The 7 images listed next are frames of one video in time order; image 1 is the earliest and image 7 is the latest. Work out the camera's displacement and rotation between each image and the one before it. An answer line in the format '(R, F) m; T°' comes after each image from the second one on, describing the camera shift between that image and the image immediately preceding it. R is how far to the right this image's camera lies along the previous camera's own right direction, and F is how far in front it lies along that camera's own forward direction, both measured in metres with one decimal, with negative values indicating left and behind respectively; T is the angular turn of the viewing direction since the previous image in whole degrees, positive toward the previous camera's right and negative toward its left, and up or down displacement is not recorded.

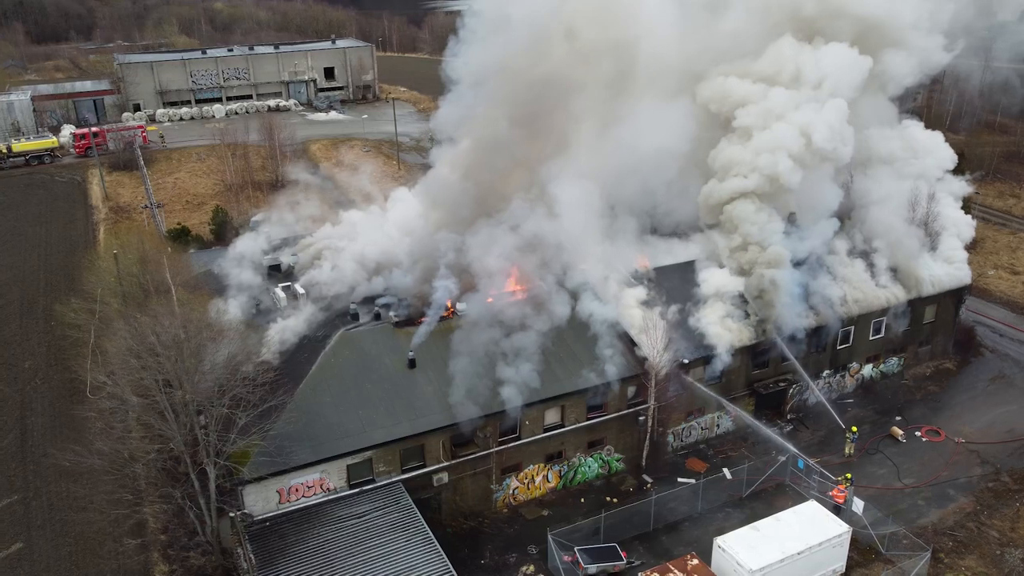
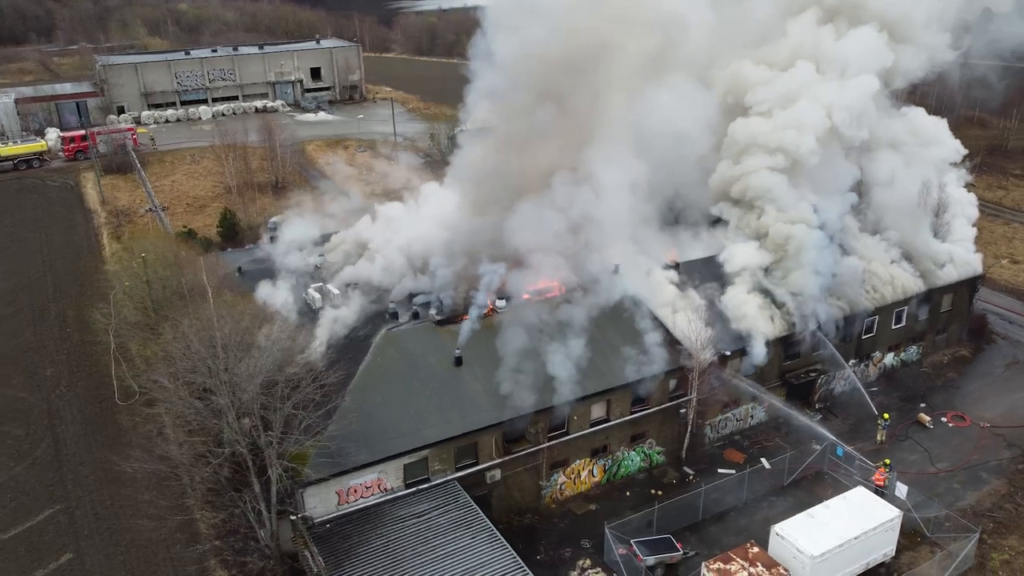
(-1.7, 0.0) m; +3°
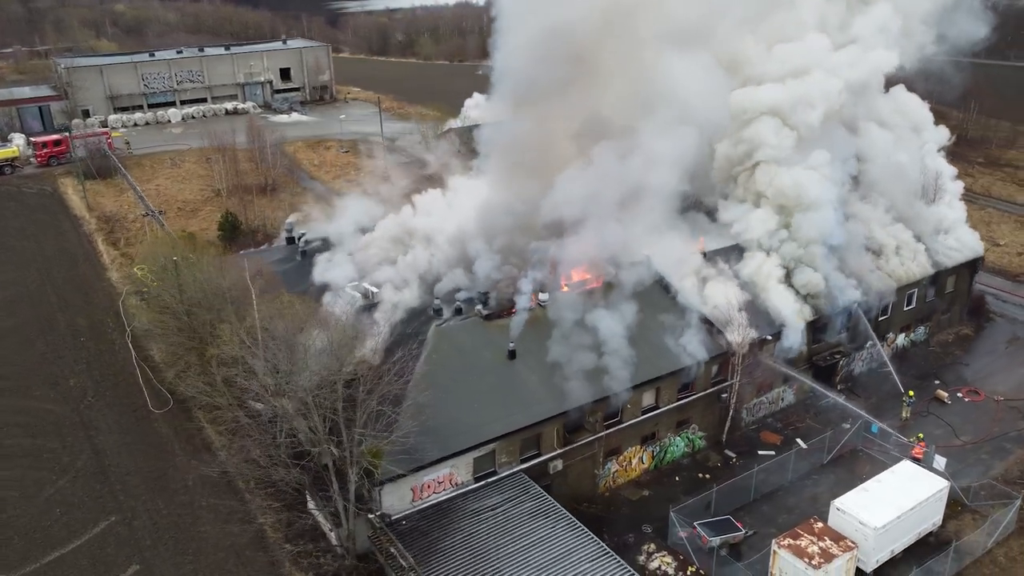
(-2.4, -0.1) m; +4°
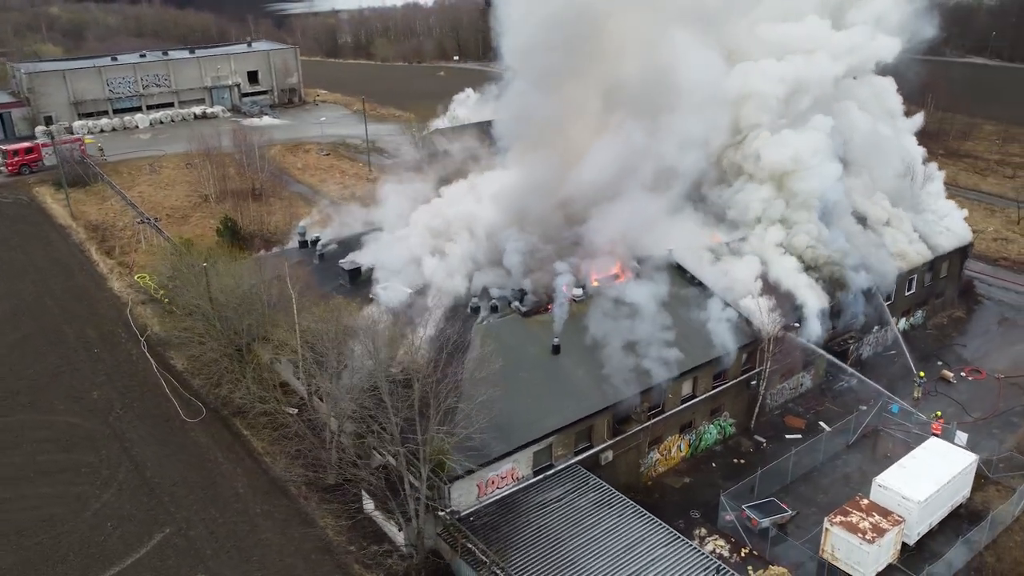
(-2.2, -0.1) m; +4°
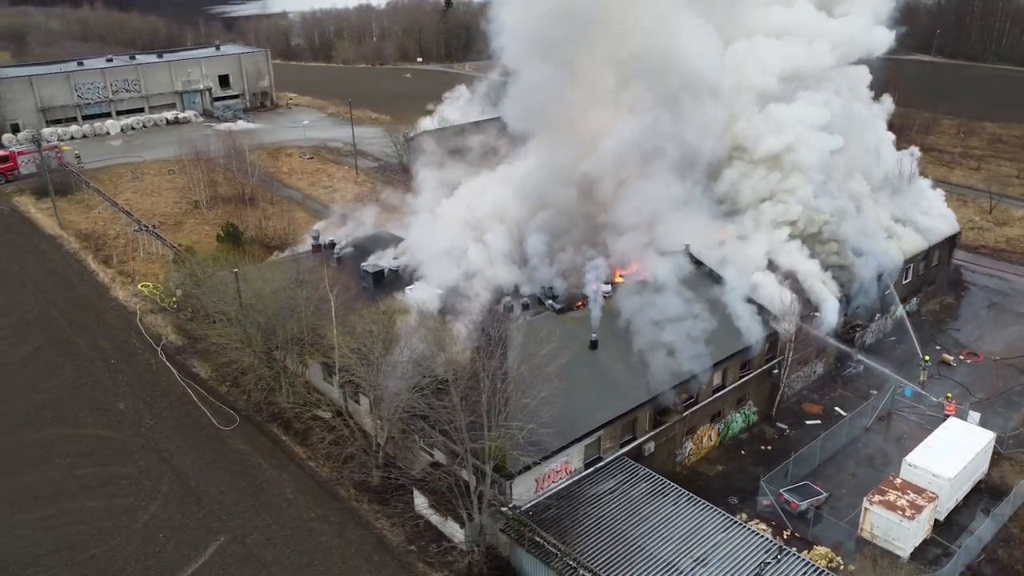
(-2.0, -0.2) m; +4°
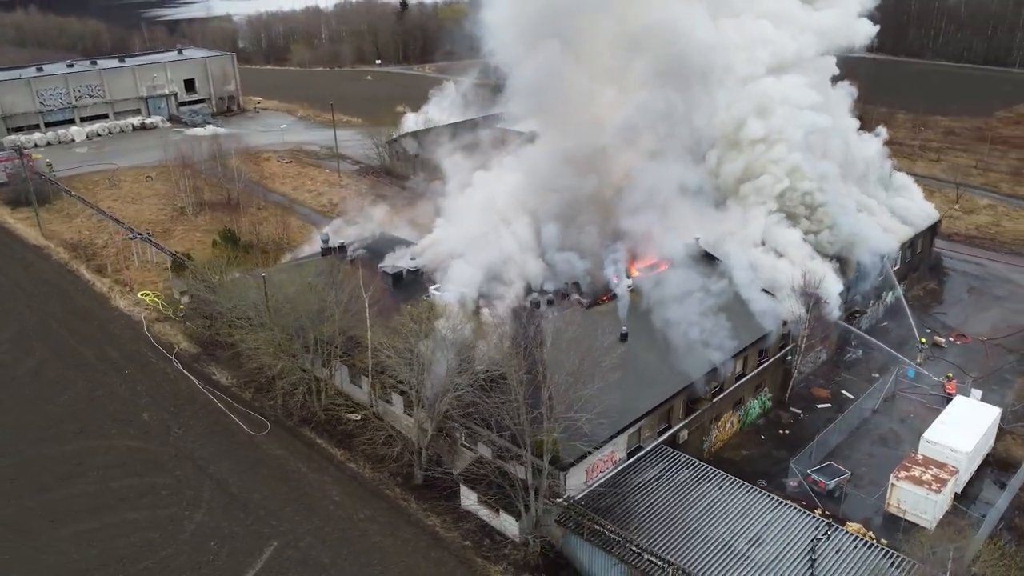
(-1.9, -0.2) m; +4°
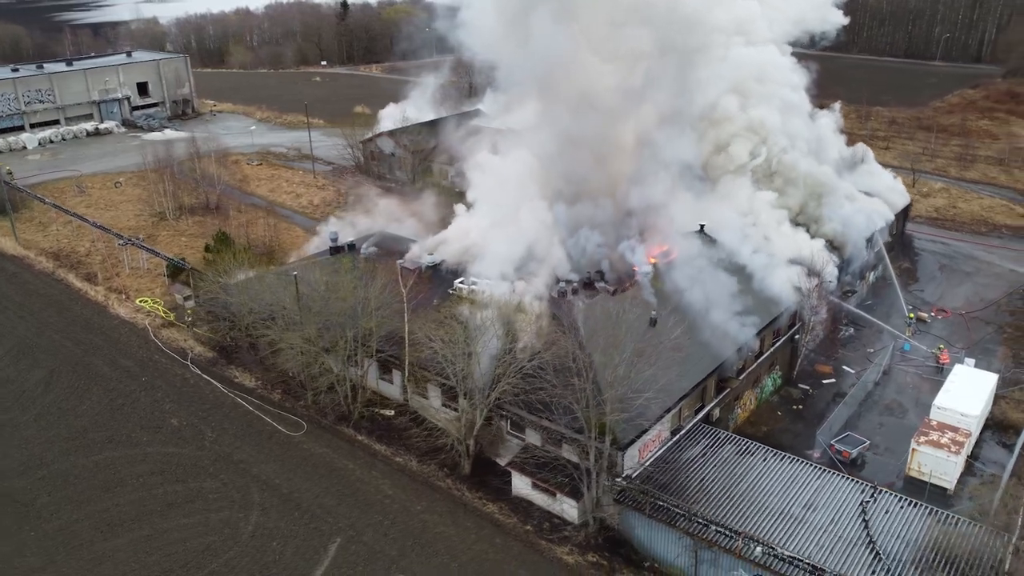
(-2.3, -0.2) m; +5°
